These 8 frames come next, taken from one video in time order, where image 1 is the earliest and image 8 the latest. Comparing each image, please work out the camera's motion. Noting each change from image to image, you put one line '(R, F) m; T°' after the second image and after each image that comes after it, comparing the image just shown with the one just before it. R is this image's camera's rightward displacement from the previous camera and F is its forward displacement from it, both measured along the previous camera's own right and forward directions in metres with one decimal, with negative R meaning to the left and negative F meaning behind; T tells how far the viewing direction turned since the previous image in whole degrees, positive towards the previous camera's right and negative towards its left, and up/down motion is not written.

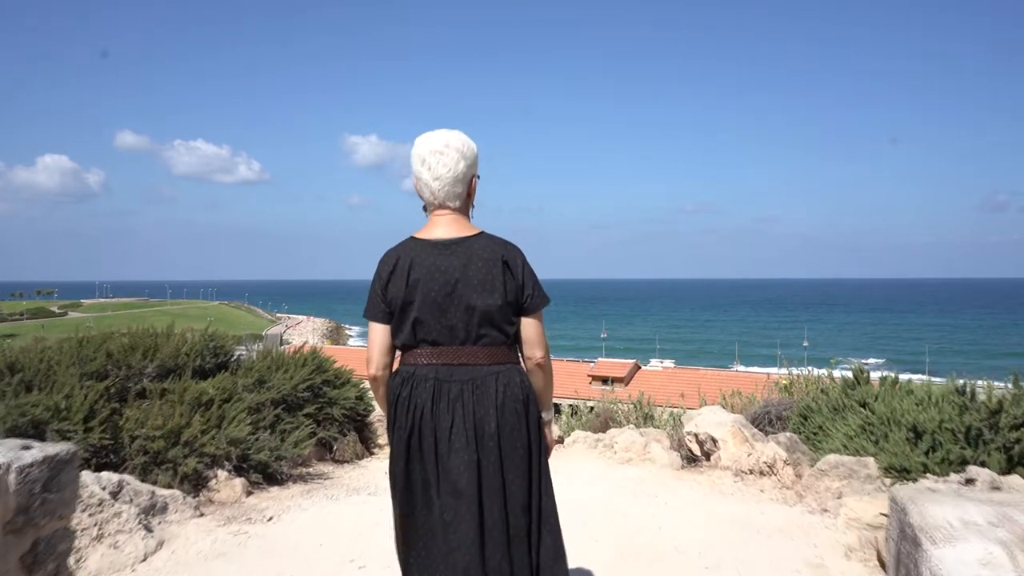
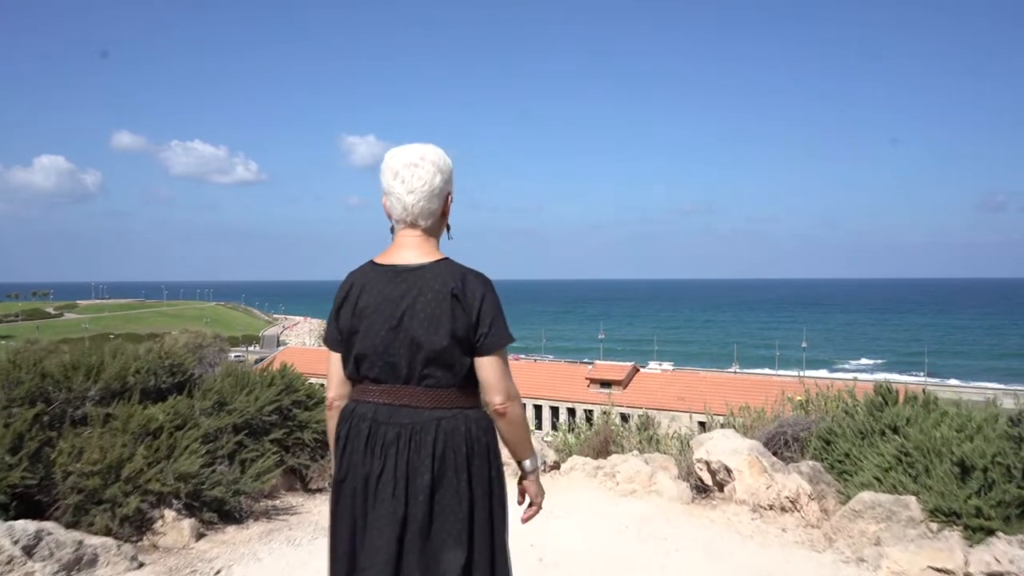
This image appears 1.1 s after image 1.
(0.0, +0.5) m; 0°
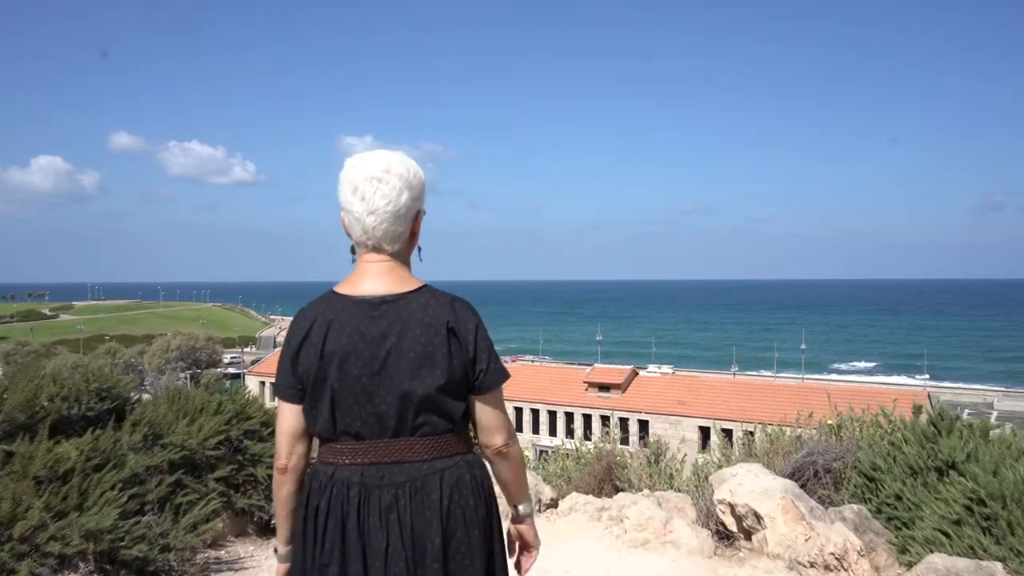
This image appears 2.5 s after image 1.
(0.0, +0.7) m; 0°
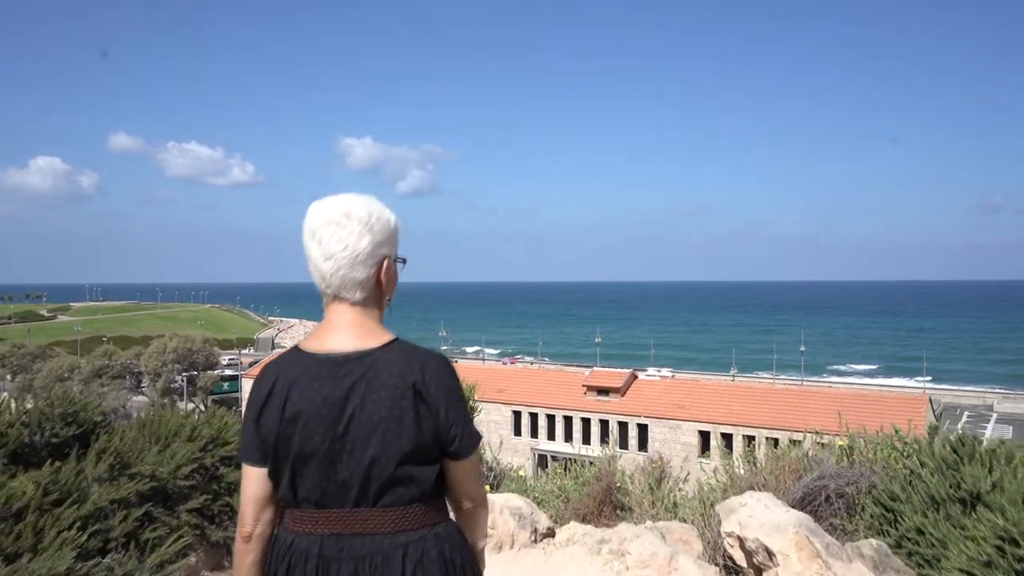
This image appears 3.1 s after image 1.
(0.0, +0.3) m; 0°
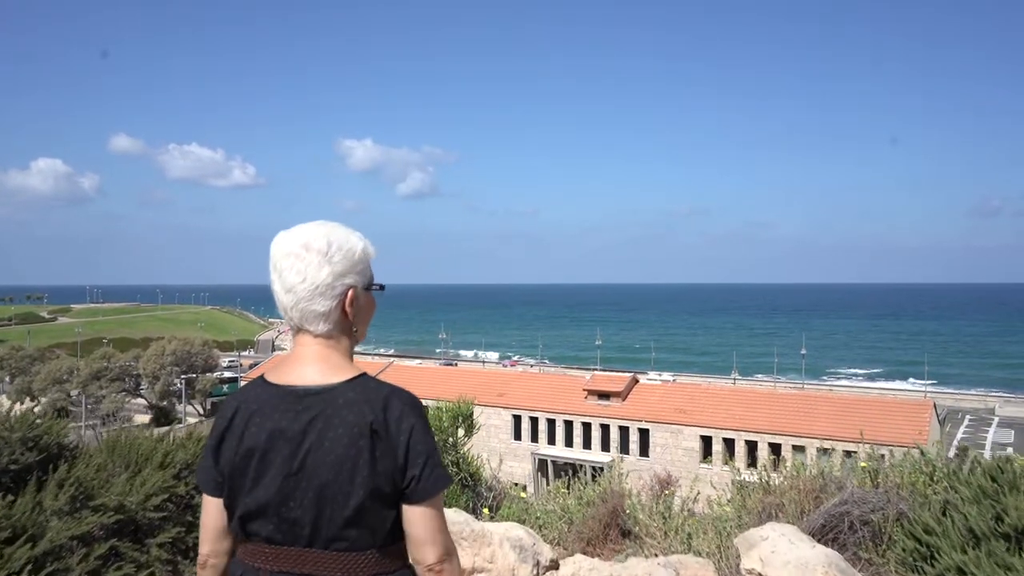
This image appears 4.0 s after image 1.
(0.0, +0.3) m; 0°
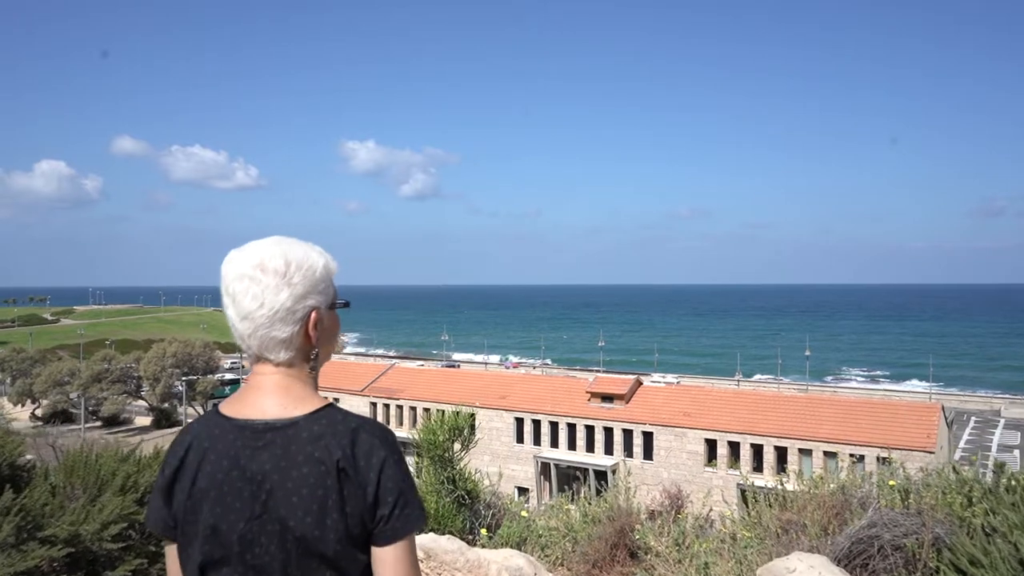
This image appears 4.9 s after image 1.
(0.0, +0.4) m; 0°
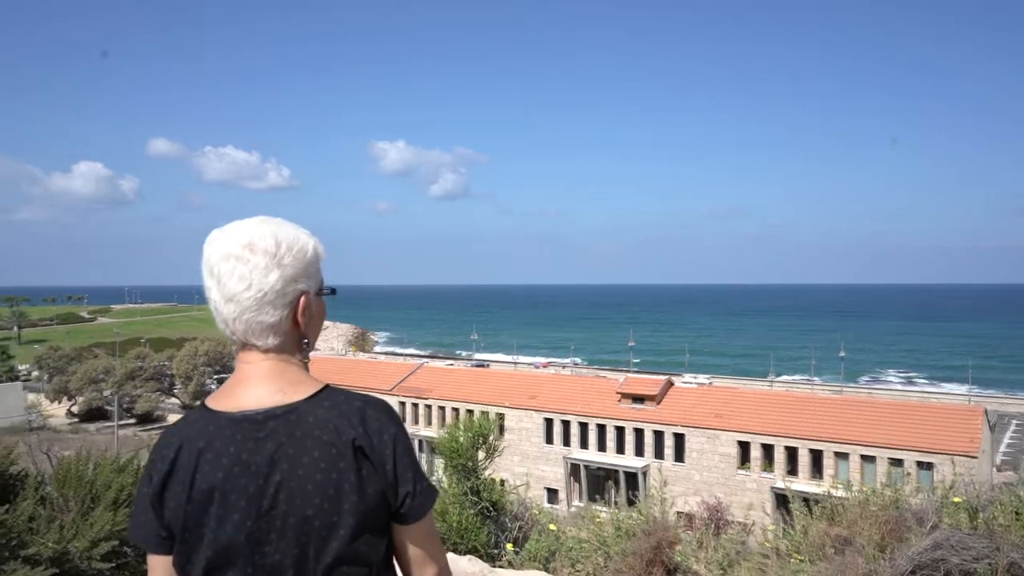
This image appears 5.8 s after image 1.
(0.0, +0.3) m; -2°
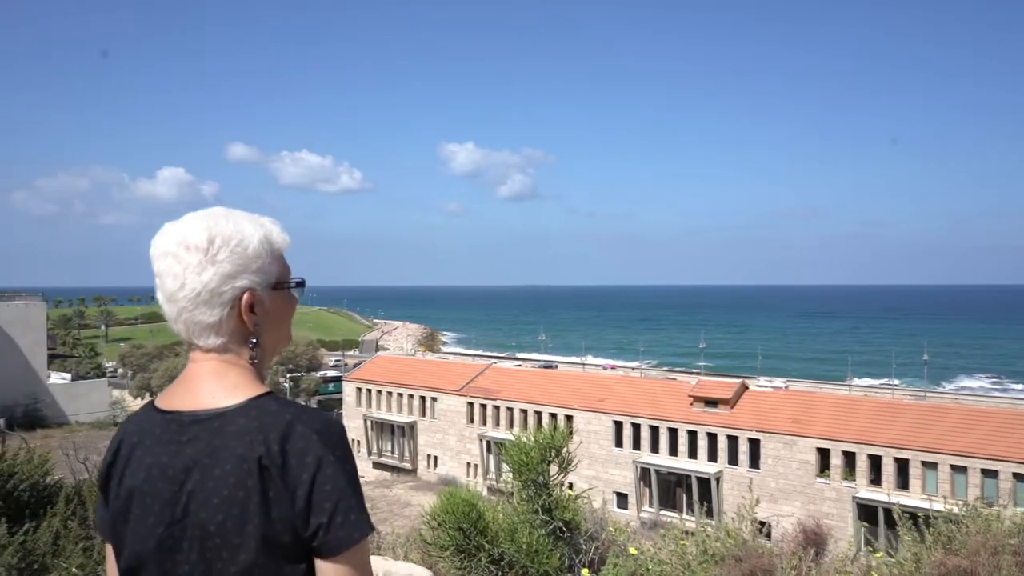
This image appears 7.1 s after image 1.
(0.0, +0.4) m; -5°
